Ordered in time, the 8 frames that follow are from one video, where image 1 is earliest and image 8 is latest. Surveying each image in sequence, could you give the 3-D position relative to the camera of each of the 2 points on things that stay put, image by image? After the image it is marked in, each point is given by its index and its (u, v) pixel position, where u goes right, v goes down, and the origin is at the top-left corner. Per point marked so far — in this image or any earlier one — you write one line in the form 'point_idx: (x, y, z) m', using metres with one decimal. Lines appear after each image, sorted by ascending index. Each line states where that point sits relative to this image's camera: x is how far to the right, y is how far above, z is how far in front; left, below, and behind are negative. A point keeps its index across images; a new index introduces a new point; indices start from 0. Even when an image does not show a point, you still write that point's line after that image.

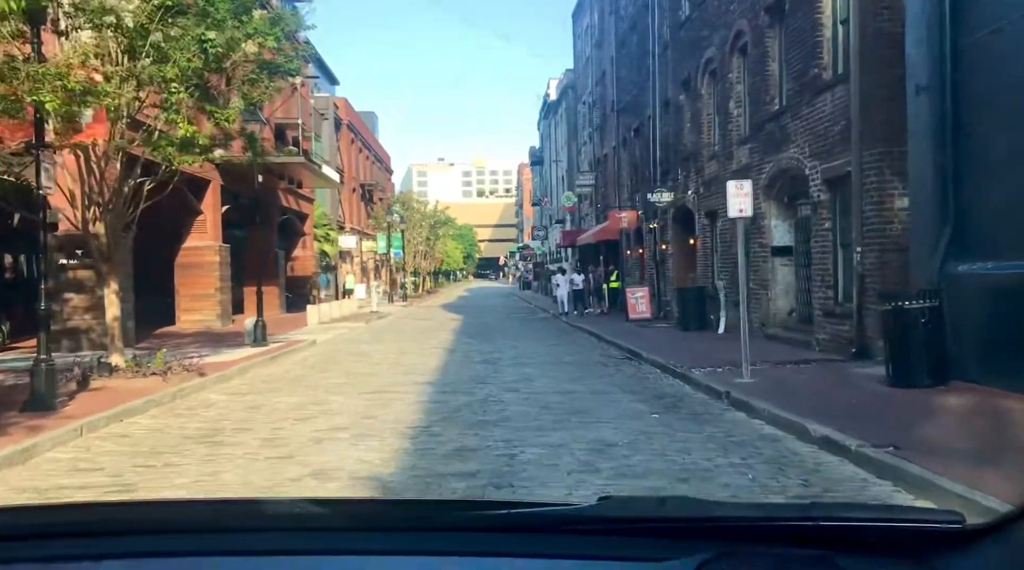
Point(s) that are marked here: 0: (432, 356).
0: (-1.5, -1.3, +18.8) m
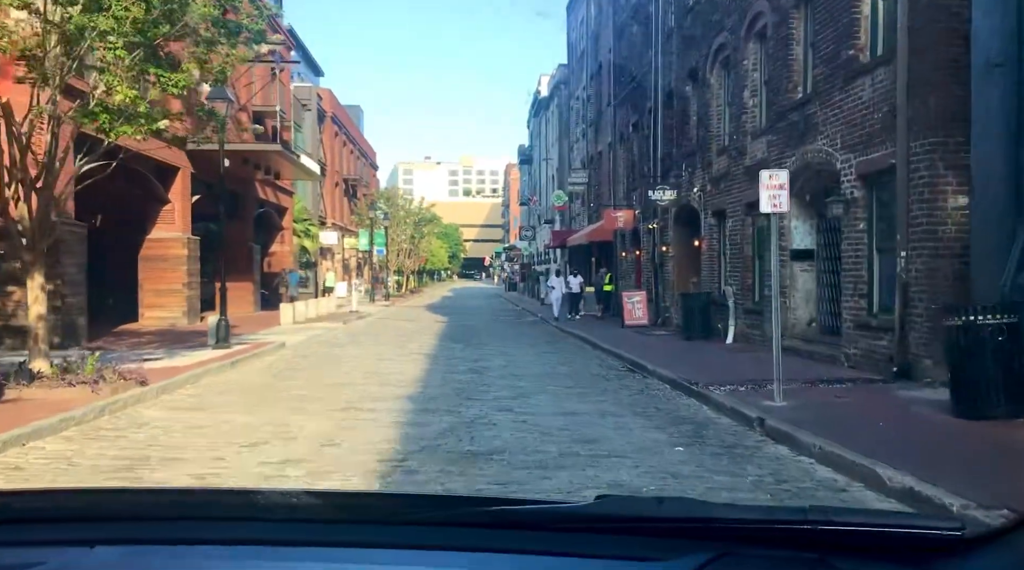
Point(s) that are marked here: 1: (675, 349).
0: (-1.7, -1.3, +16.9) m
1: (+3.2, -1.3, +19.5) m
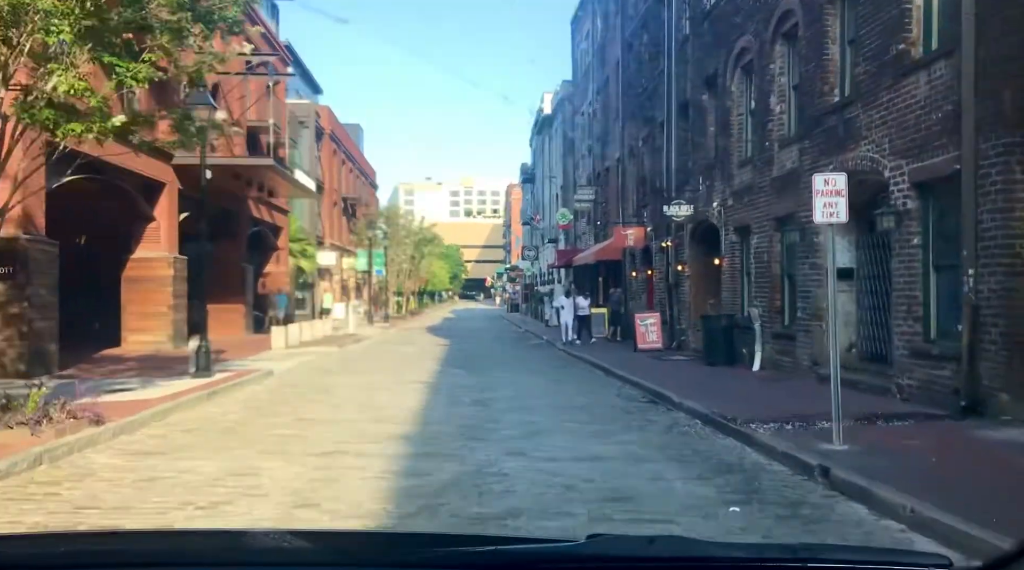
0: (-1.6, -1.7, +15.4) m
1: (+3.4, -1.7, +17.9) m
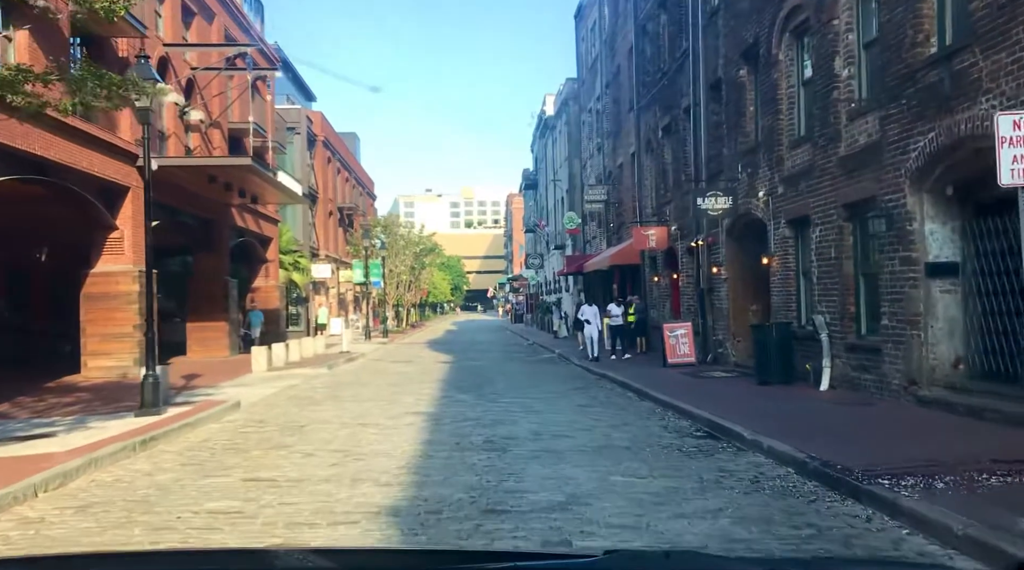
0: (-1.3, -1.8, +12.3) m
1: (+3.6, -1.7, +14.8) m
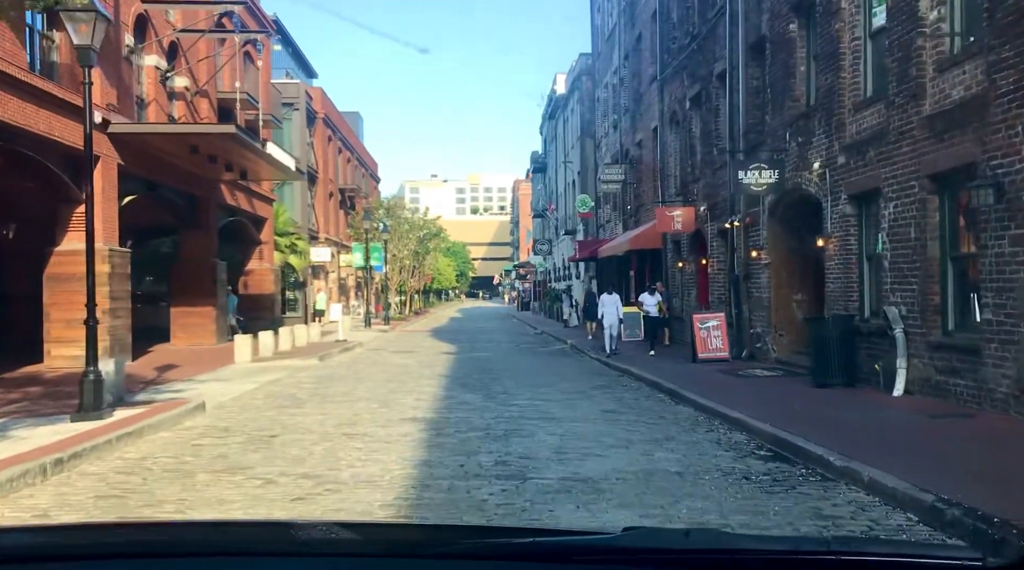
0: (-1.1, -1.6, +10.0) m
1: (+3.8, -1.6, +12.4) m
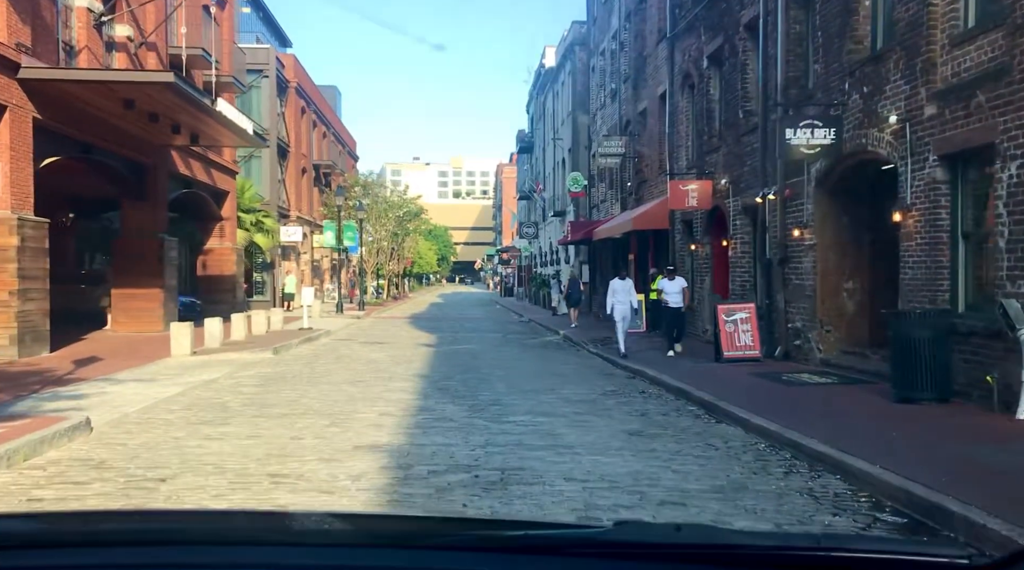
0: (-1.1, -1.4, +6.7) m
1: (+3.8, -1.4, +9.3) m
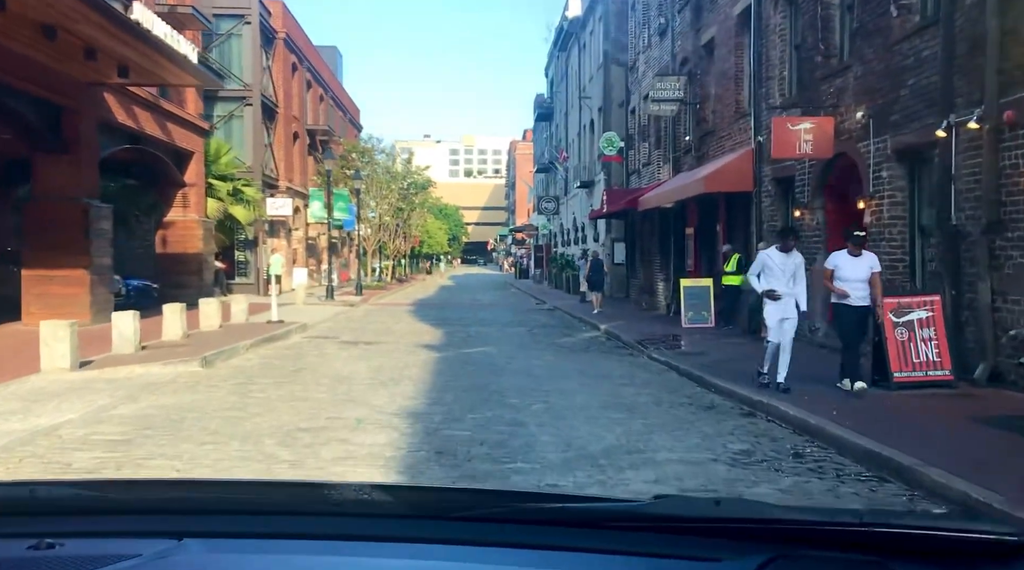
0: (-0.8, -1.4, +0.7) m
1: (+4.1, -1.3, +3.2) m
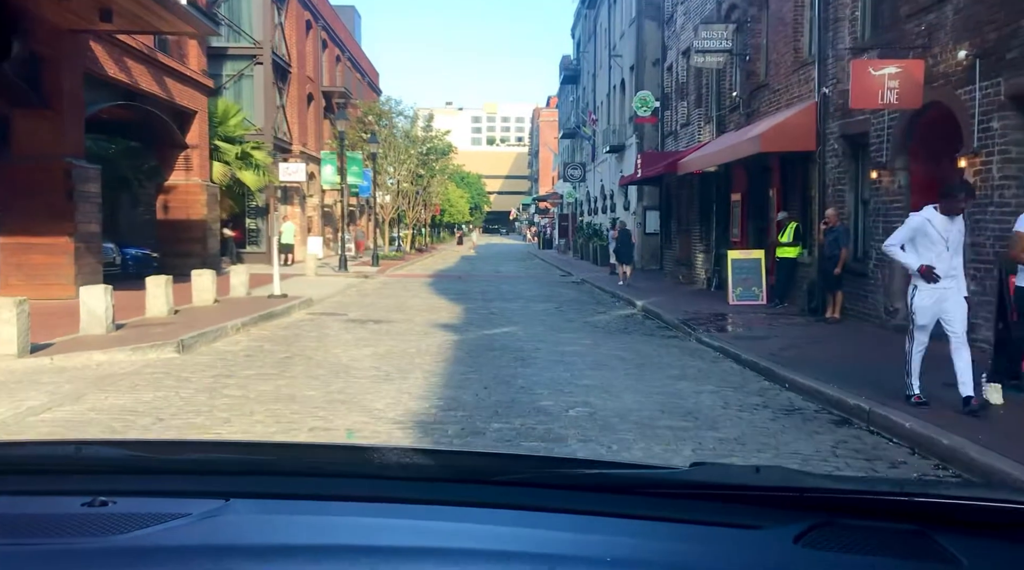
0: (-0.7, -1.5, -1.3) m
1: (+4.3, -1.4, +1.1) m
